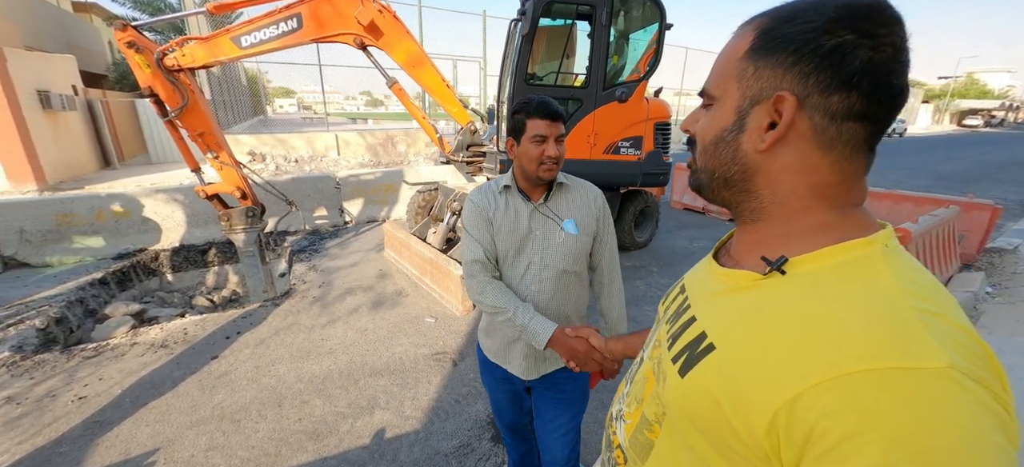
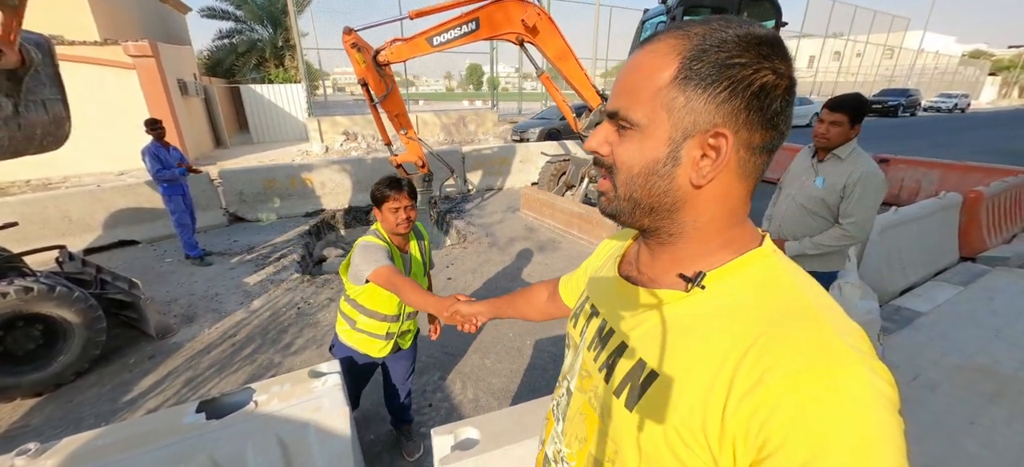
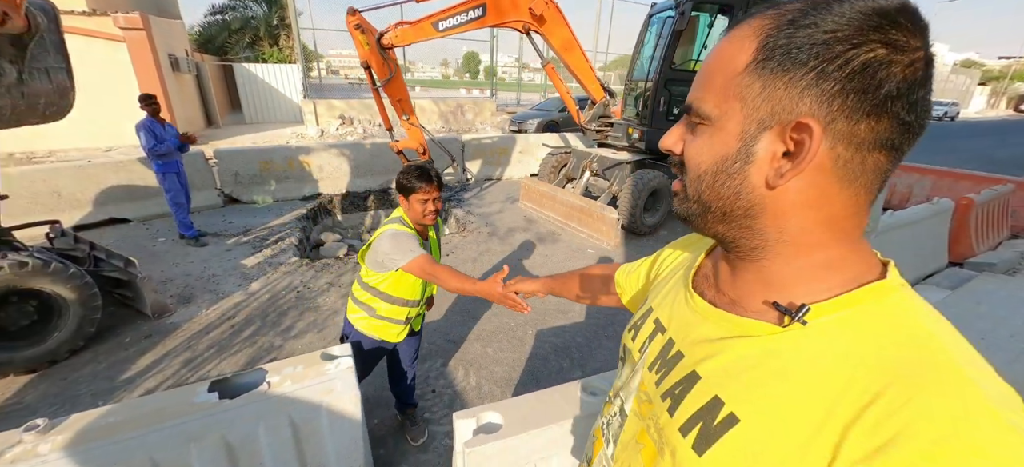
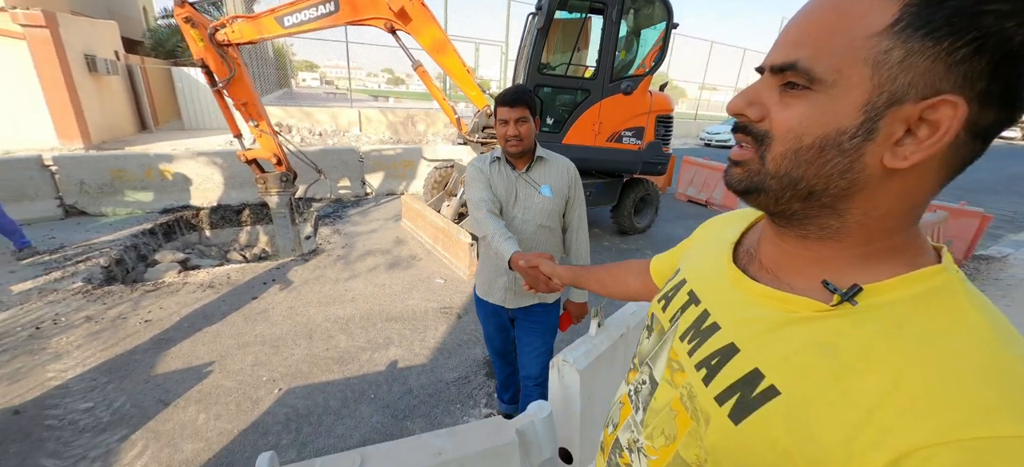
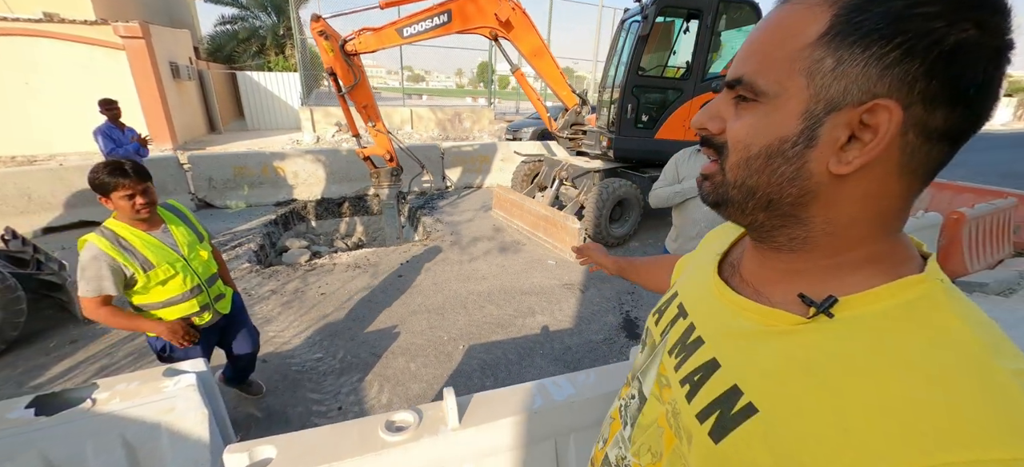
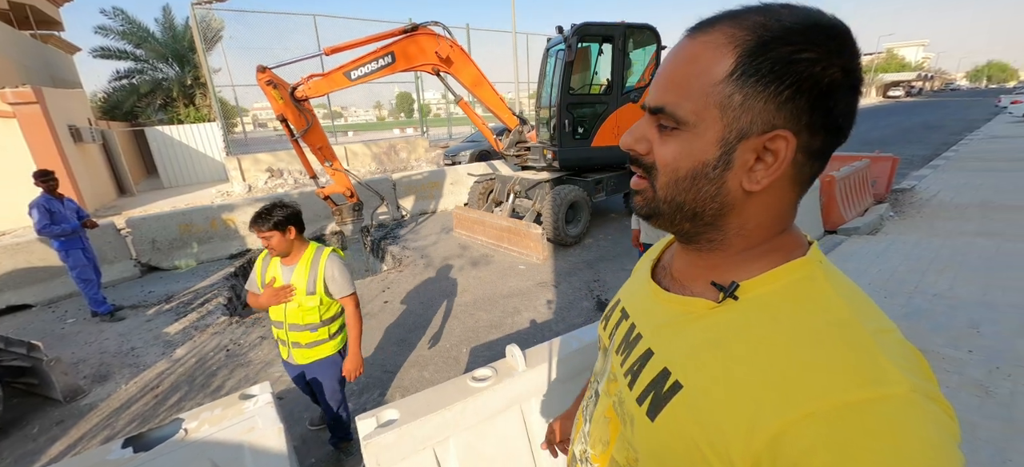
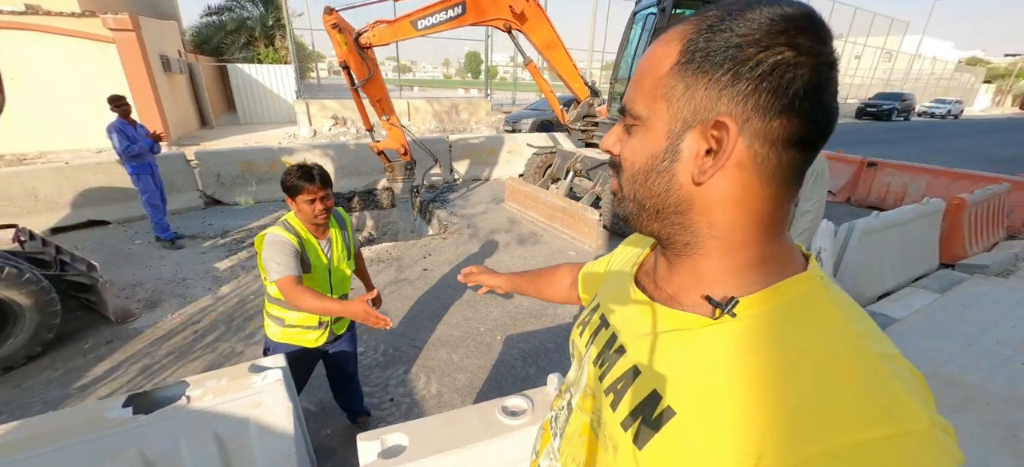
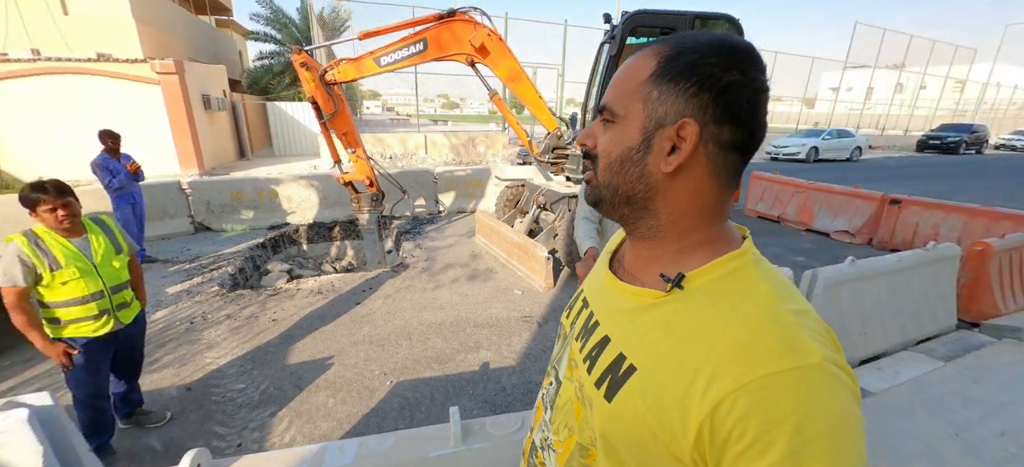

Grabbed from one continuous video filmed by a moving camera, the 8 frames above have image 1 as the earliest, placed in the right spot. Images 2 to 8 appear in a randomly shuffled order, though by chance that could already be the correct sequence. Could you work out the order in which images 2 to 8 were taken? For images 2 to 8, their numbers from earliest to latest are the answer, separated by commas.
4, 8, 5, 7, 3, 2, 6
